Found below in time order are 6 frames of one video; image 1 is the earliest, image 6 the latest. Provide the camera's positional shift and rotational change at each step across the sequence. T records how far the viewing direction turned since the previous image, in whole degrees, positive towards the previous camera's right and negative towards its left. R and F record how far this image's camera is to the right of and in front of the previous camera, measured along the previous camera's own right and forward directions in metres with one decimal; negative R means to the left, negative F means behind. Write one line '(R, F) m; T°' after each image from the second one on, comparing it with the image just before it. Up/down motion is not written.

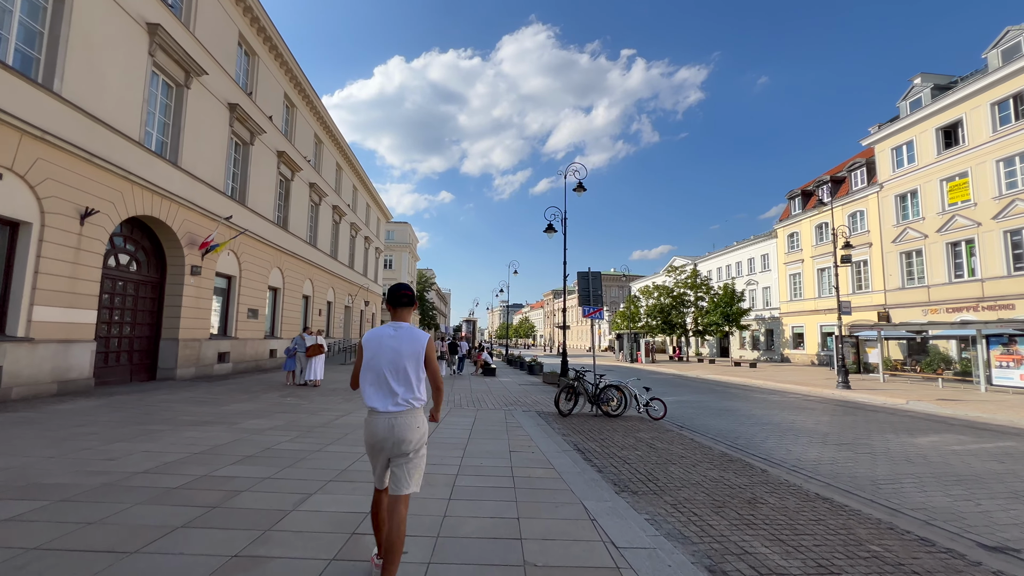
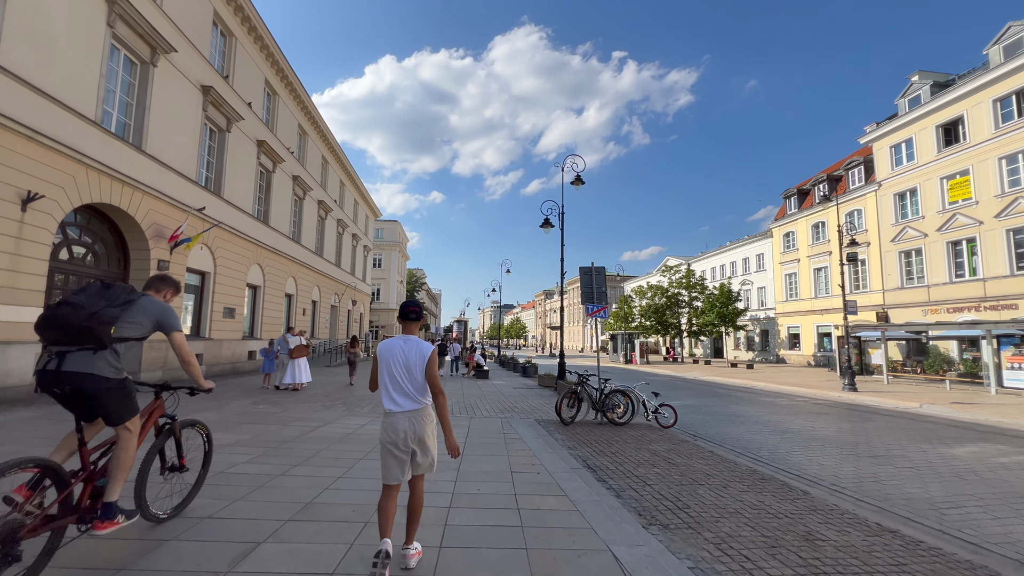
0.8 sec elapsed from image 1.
(-0.1, +1.0) m; +1°
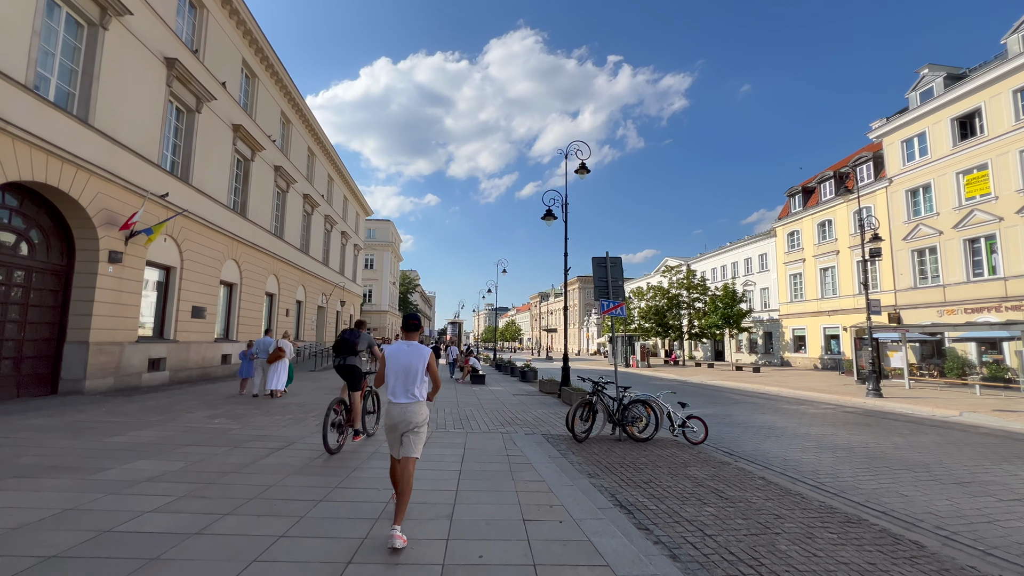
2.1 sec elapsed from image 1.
(-0.2, +1.5) m; +1°
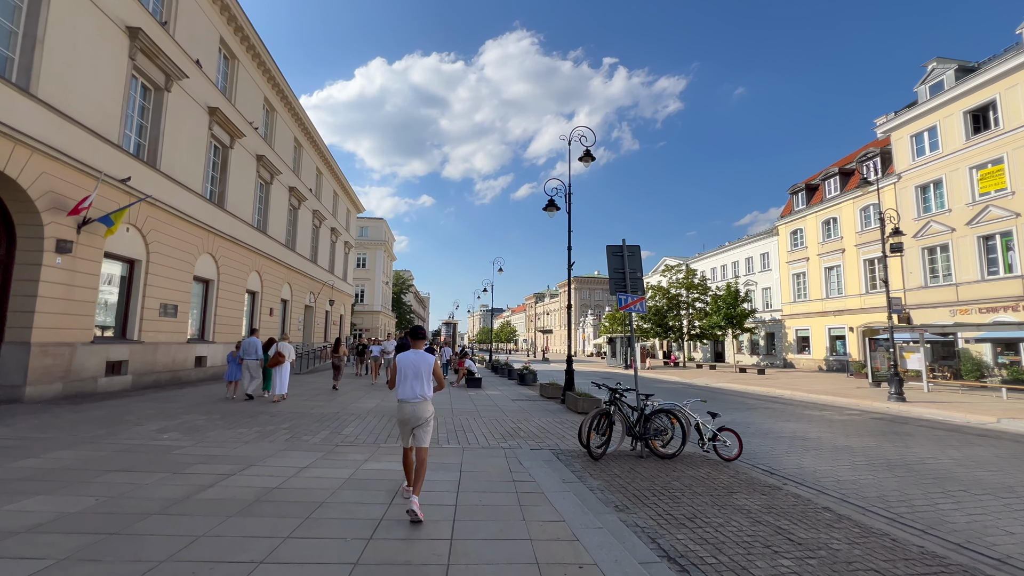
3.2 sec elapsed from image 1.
(-0.1, +1.2) m; +1°
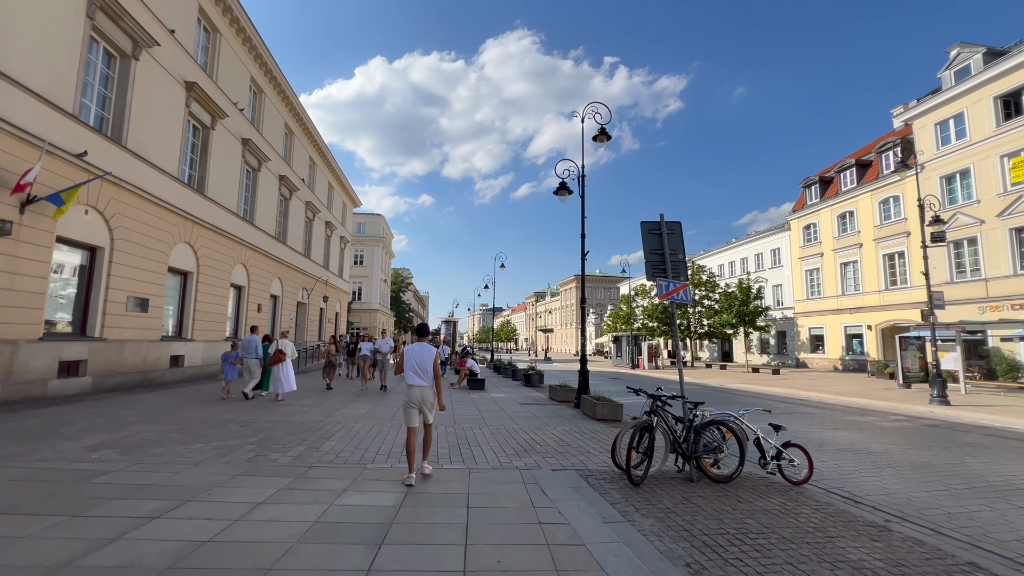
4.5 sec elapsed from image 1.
(-0.2, +1.4) m; 0°
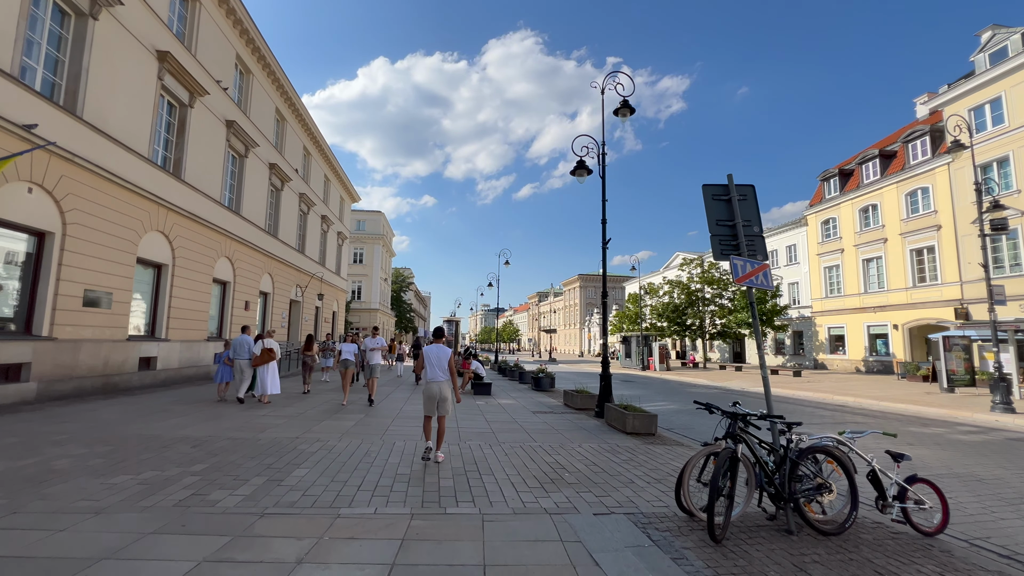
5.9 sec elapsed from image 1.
(-0.2, +1.6) m; 0°
